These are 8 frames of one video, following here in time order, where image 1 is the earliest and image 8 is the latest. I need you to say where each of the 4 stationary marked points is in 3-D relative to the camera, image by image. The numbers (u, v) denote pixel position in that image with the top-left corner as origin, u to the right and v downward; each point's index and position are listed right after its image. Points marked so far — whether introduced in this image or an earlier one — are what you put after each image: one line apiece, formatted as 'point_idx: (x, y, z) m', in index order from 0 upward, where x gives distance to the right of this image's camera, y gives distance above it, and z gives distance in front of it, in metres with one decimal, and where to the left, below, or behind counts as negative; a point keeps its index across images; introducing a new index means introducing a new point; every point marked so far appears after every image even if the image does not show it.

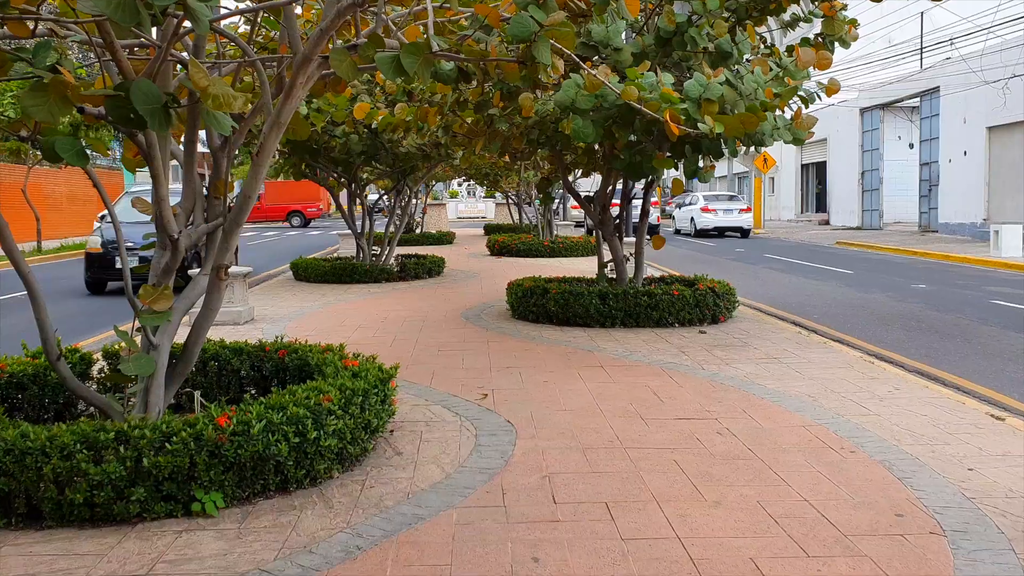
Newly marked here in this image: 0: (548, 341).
0: (+0.3, -0.5, +8.1) m
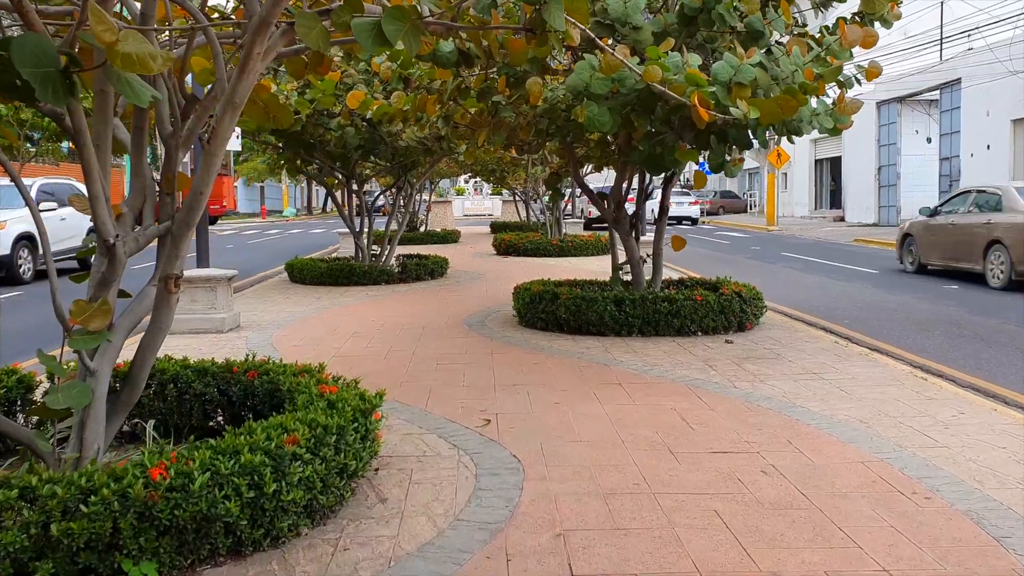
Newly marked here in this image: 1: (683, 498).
0: (+0.4, -0.5, +7.3) m
1: (+0.7, -0.9, +3.8) m
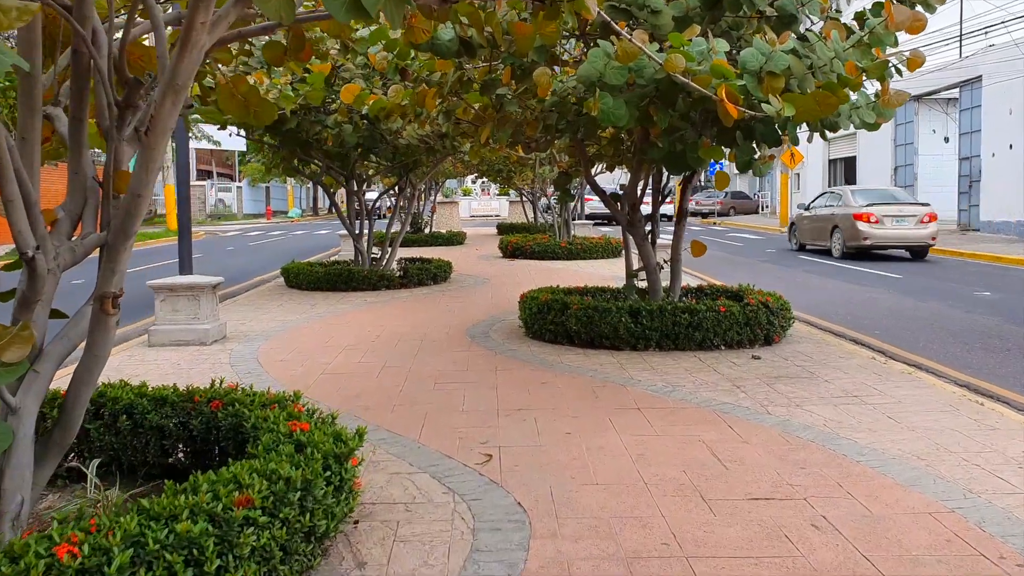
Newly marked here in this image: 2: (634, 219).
0: (+0.4, -0.6, +6.7) m
1: (+0.7, -0.9, +3.2) m
2: (+1.1, +0.6, +8.2) m
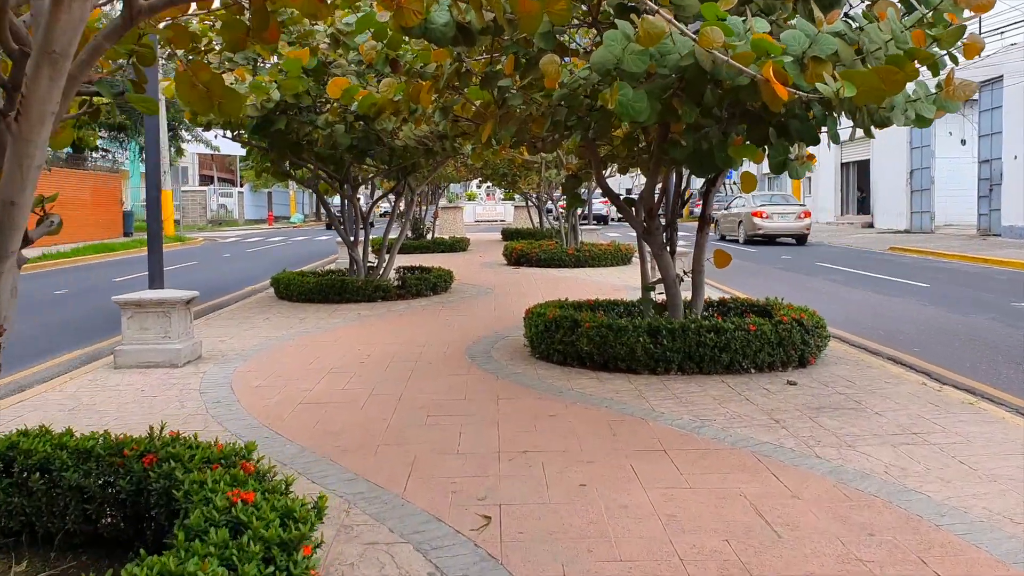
0: (+0.4, -0.7, +5.9) m
1: (+0.7, -1.0, +2.4) m
2: (+1.1, +0.5, +7.4) m
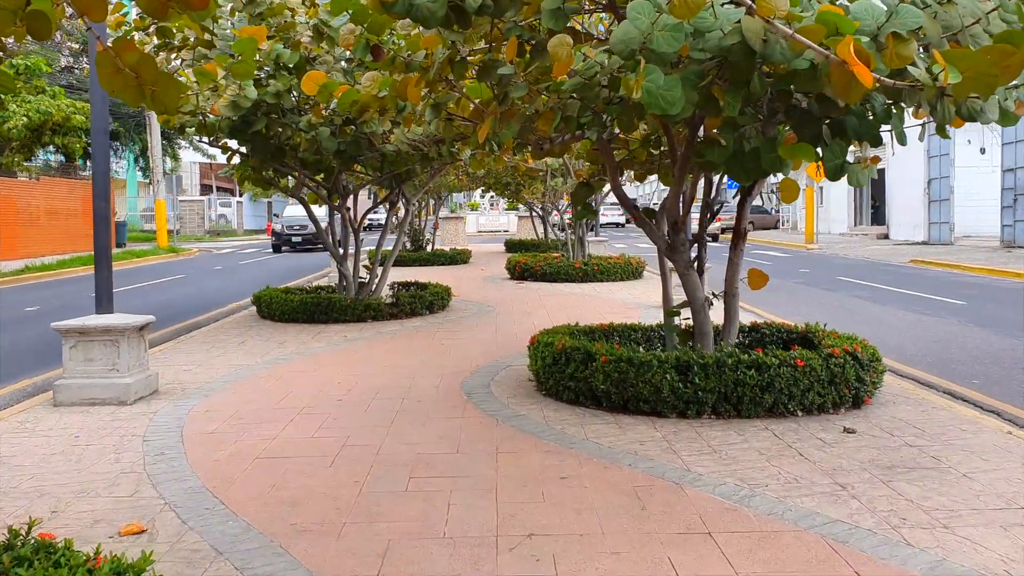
0: (+0.4, -0.8, +4.8) m
1: (+0.7, -1.1, +1.4) m
2: (+1.1, +0.3, +6.4) m
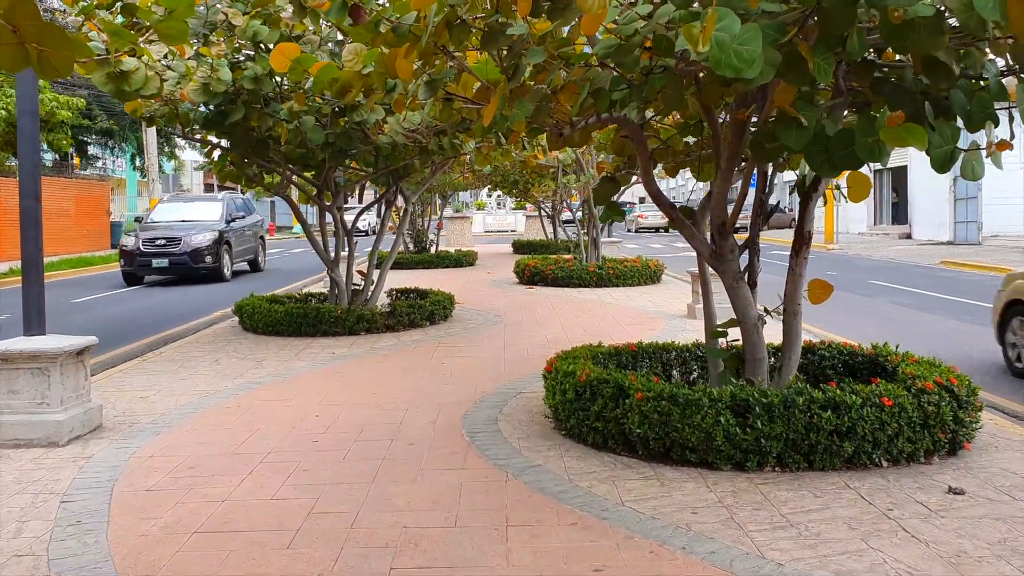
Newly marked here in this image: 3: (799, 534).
0: (+0.5, -0.9, +3.7) m
1: (+0.7, -1.2, +0.2) m
2: (+1.2, +0.2, +5.3) m
3: (+1.1, -0.9, +3.6) m
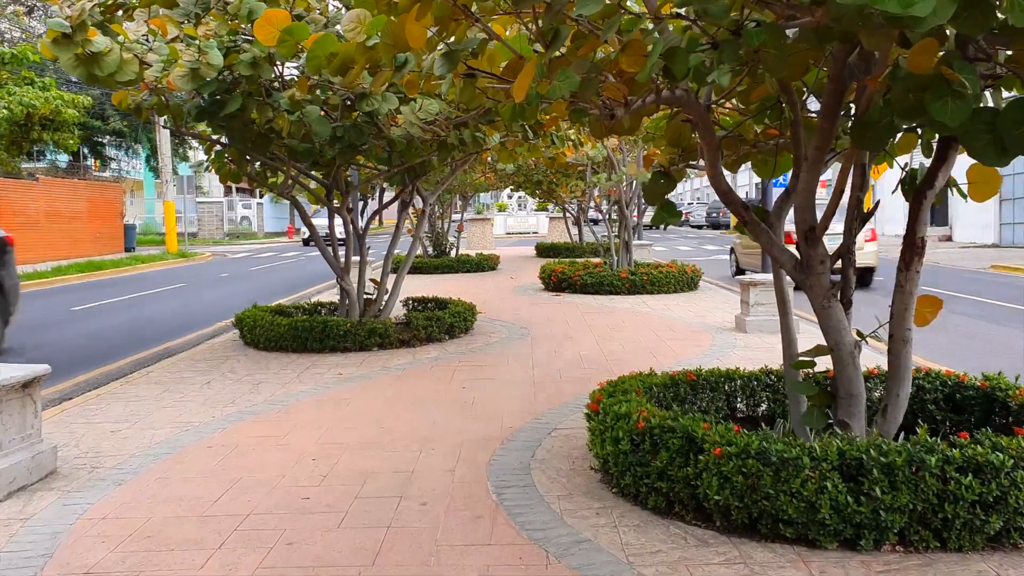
0: (+0.6, -1.0, +2.7) m
1: (+0.8, -1.3, -0.8) m
2: (+1.4, +0.1, +4.3) m
3: (+1.2, -1.0, +2.6) m
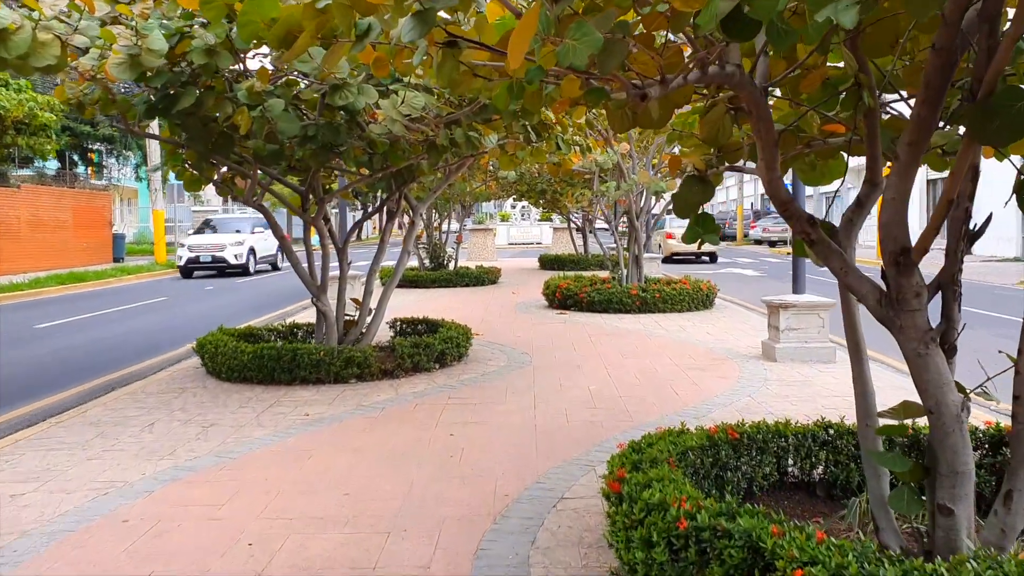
0: (+0.6, -1.1, +1.6) m
1: (+0.8, -1.4, -1.9) m
2: (+1.3, 0.0, +3.2) m
3: (+1.2, -1.1, +1.5) m
